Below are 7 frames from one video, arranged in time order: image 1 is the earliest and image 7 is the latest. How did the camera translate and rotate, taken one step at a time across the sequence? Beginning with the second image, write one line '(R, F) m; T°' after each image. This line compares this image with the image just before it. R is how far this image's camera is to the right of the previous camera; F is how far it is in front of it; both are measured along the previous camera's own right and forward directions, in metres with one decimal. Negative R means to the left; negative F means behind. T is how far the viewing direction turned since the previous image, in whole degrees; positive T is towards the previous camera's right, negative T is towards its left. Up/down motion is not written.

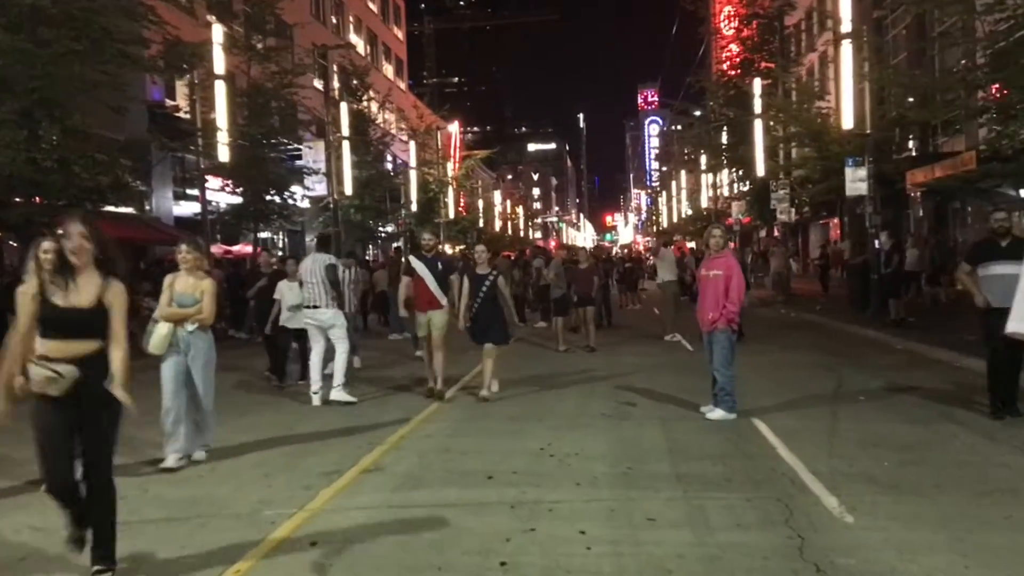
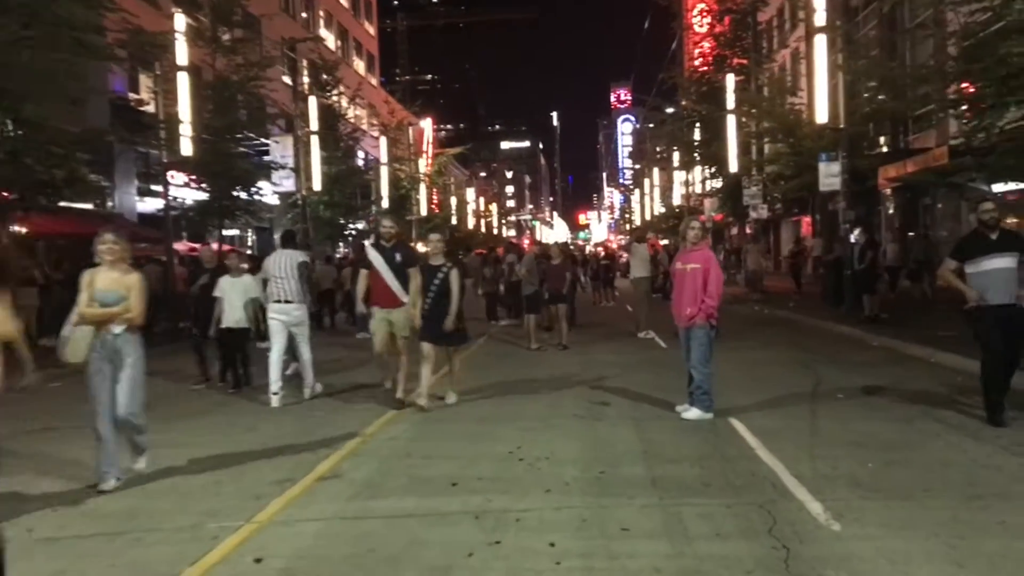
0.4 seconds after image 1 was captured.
(+0.1, +0.5) m; +2°
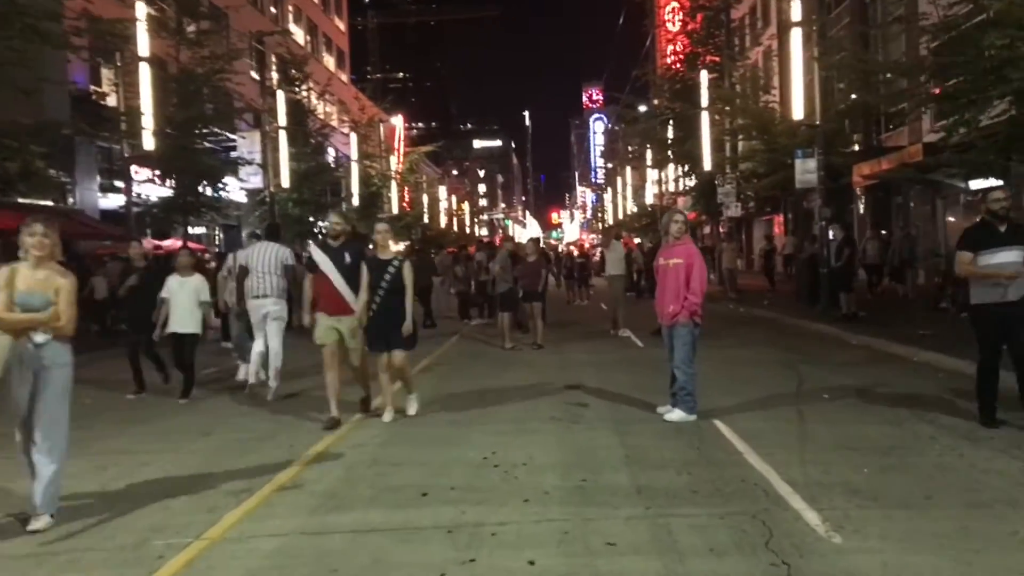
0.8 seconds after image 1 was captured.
(0.0, +0.5) m; +2°
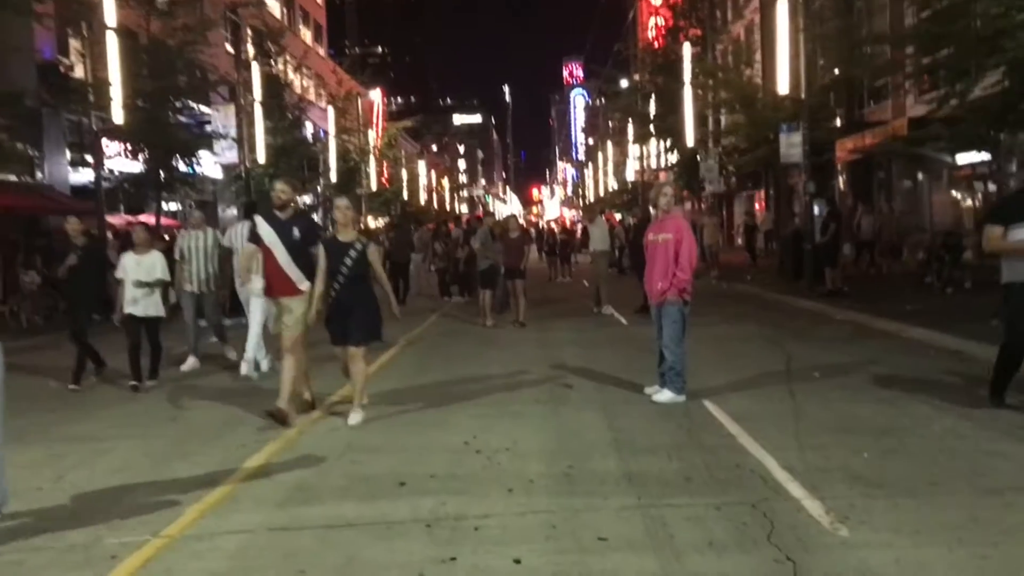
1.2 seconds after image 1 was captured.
(0.0, +0.4) m; +1°
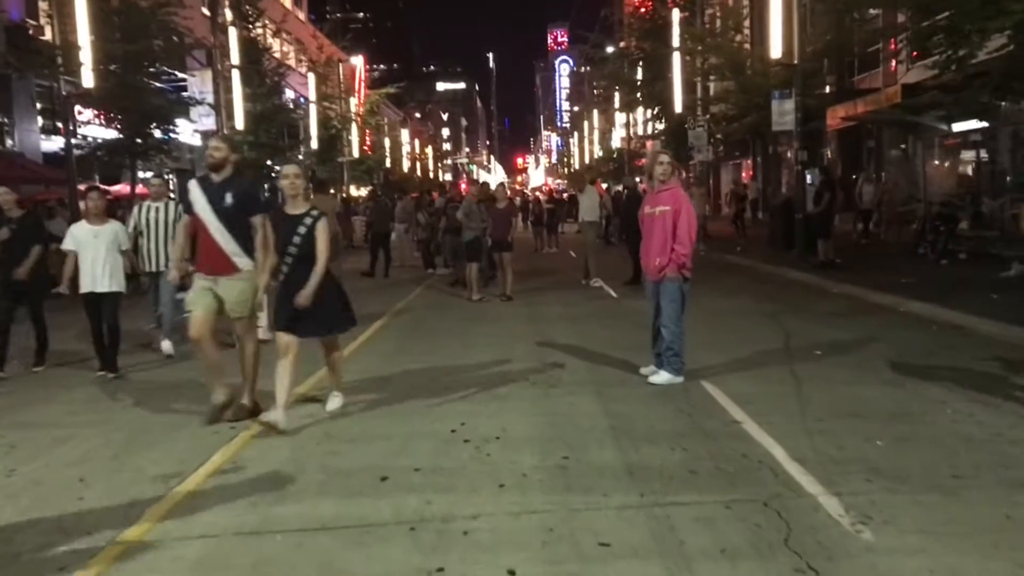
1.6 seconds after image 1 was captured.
(0.0, +0.5) m; +1°
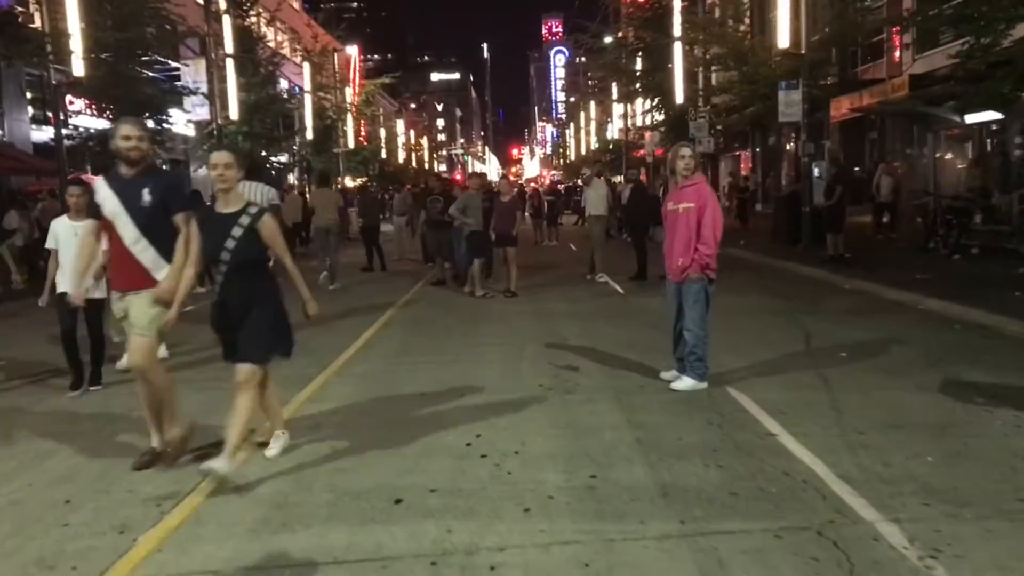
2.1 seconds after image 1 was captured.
(-0.2, +0.5) m; 0°
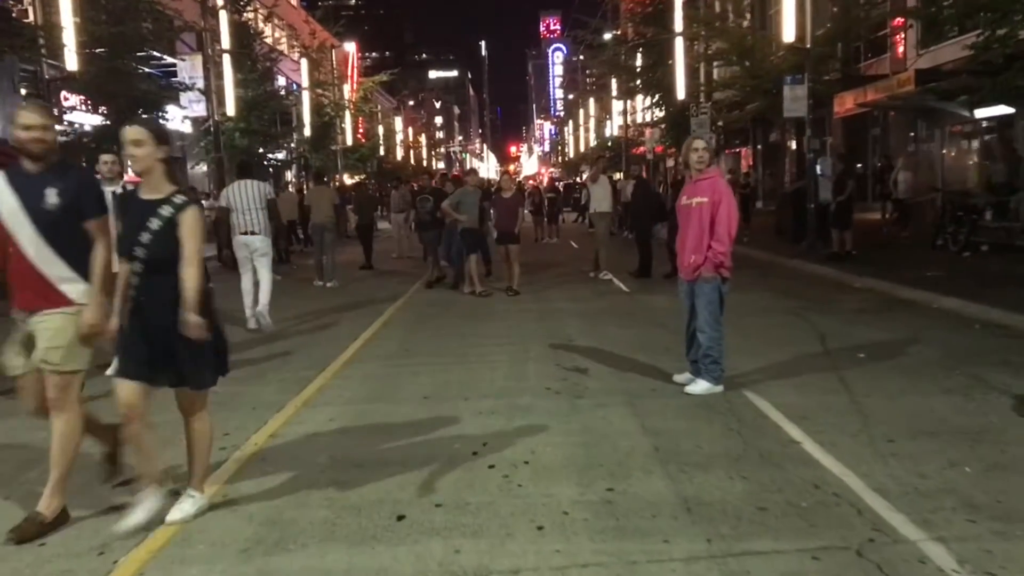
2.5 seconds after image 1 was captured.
(-0.1, +0.4) m; 0°
